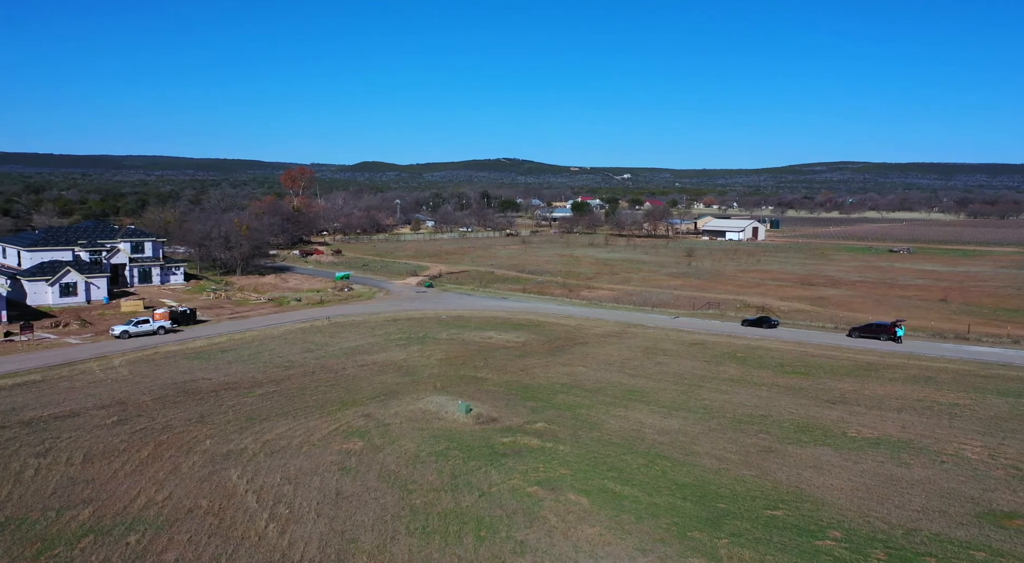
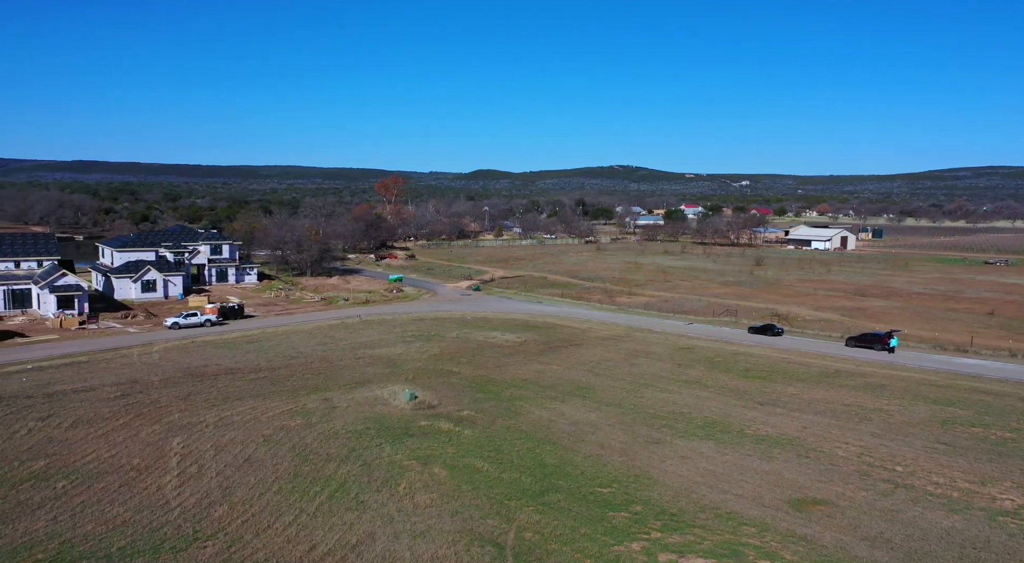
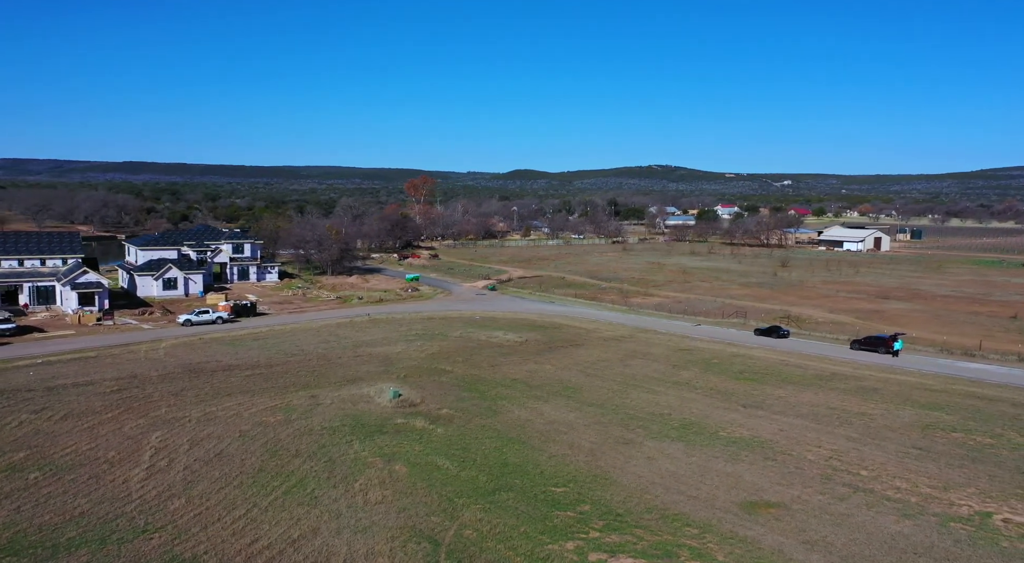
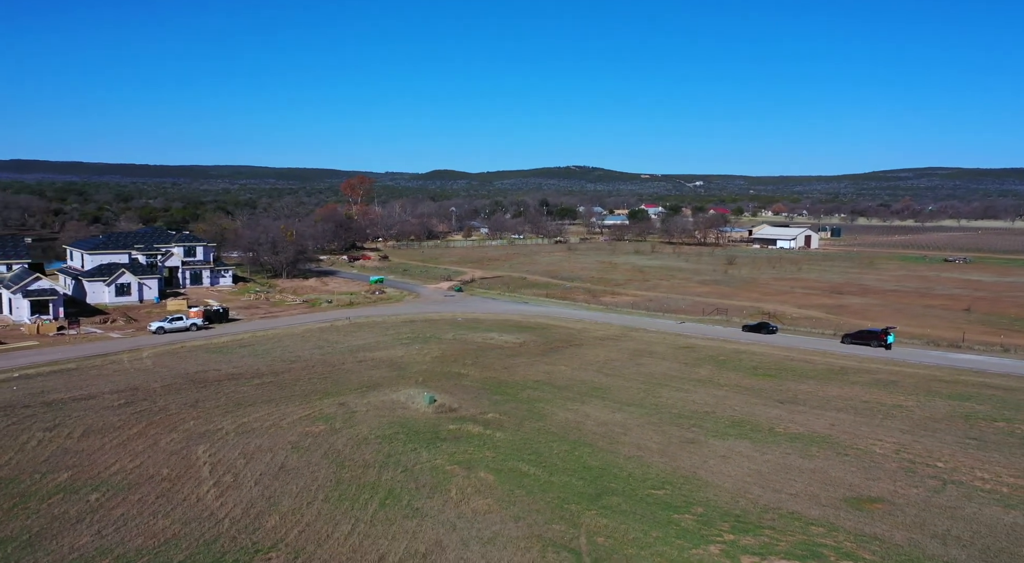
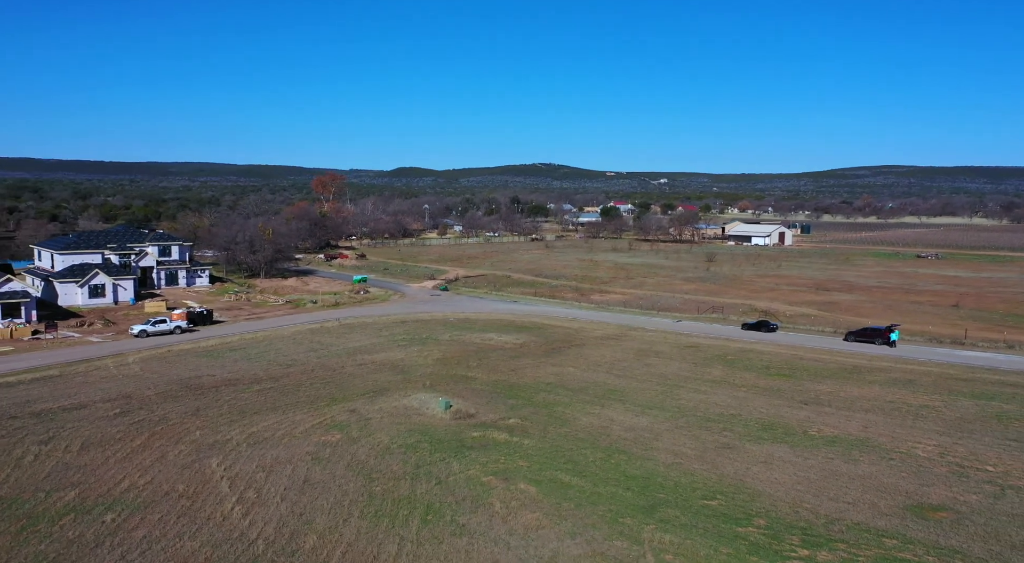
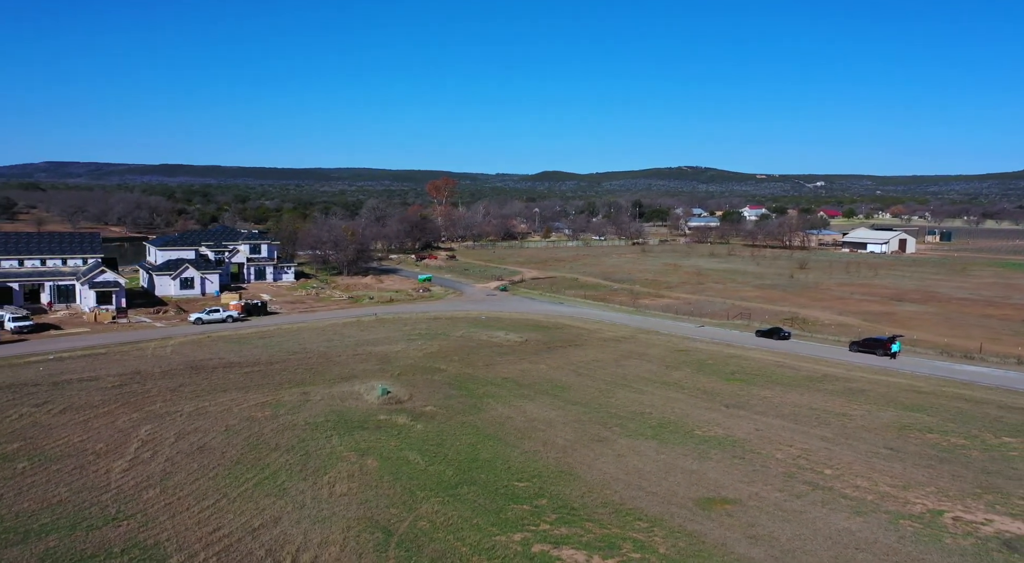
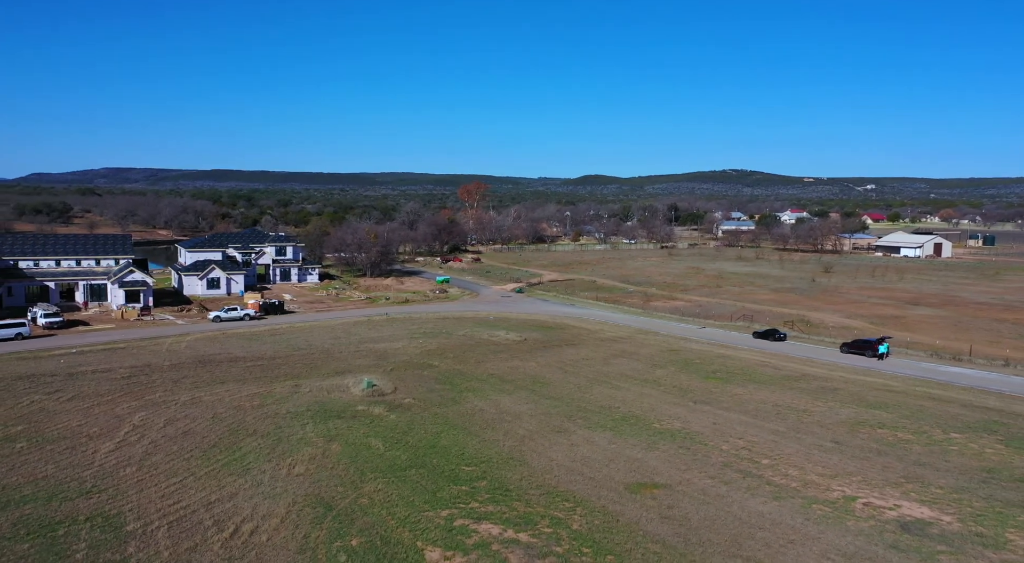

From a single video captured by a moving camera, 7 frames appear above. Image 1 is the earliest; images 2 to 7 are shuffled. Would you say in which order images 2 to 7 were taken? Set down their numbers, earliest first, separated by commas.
5, 4, 2, 3, 6, 7
